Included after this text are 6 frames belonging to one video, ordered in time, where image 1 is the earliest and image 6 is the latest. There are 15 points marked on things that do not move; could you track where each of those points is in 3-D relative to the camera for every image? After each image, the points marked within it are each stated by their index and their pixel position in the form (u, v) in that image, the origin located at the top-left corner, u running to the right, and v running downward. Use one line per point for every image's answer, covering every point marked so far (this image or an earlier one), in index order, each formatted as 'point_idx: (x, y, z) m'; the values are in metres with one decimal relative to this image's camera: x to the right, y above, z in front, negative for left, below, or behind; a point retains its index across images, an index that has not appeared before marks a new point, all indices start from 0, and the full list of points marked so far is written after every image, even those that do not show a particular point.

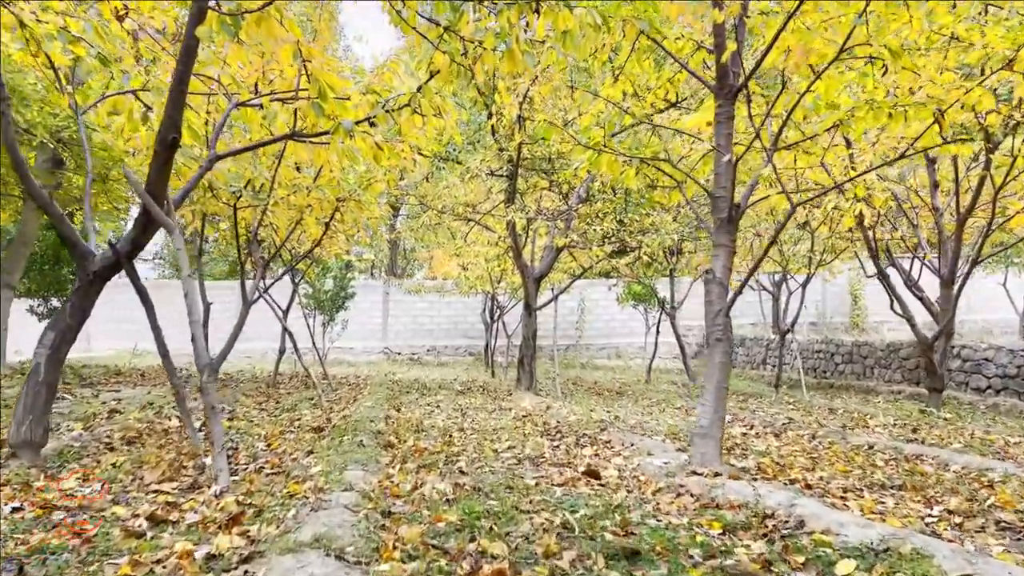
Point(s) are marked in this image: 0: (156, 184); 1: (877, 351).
0: (-1.5, +0.4, +3.5) m
1: (+5.0, -0.9, +11.5) m
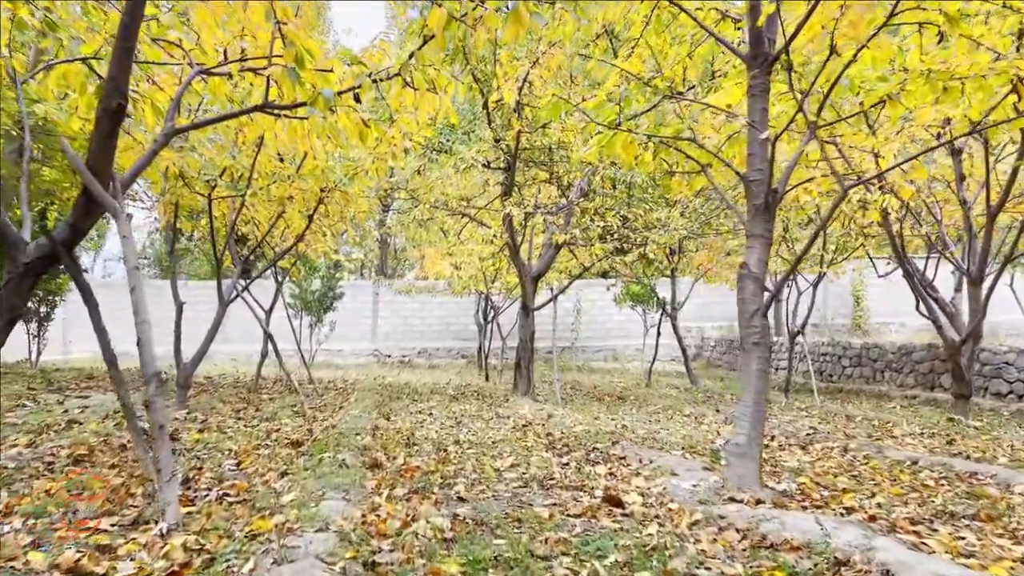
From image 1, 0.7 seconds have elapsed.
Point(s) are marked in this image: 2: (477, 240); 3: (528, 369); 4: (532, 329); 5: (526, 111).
0: (-1.4, +0.5, +2.9) m
1: (+5.0, -0.9, +11.1) m
2: (-0.4, +0.6, +10.4) m
3: (+0.2, -0.9, +9.3) m
4: (+0.2, -0.5, +9.4) m
5: (+0.1, +1.6, +7.5) m
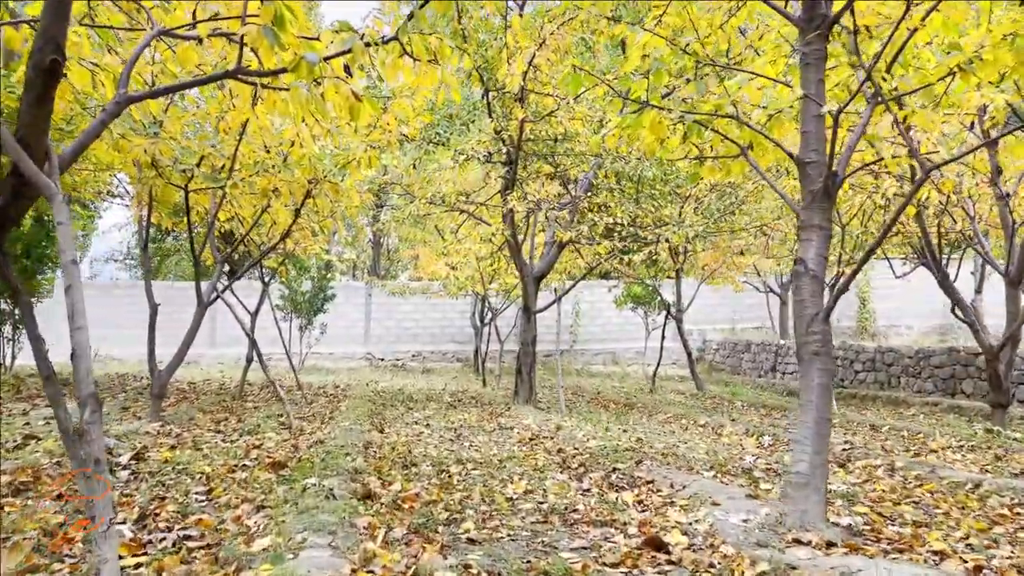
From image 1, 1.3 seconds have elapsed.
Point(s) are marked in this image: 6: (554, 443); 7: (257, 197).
0: (-1.4, +0.5, +2.4) m
1: (+5.0, -0.9, +10.6) m
2: (-0.4, +0.6, +9.9) m
3: (+0.2, -0.9, +8.8) m
4: (+0.2, -0.5, +8.8) m
5: (+0.2, +1.6, +6.9) m
6: (+0.3, -1.0, +5.3) m
7: (-1.9, +0.7, +6.2) m
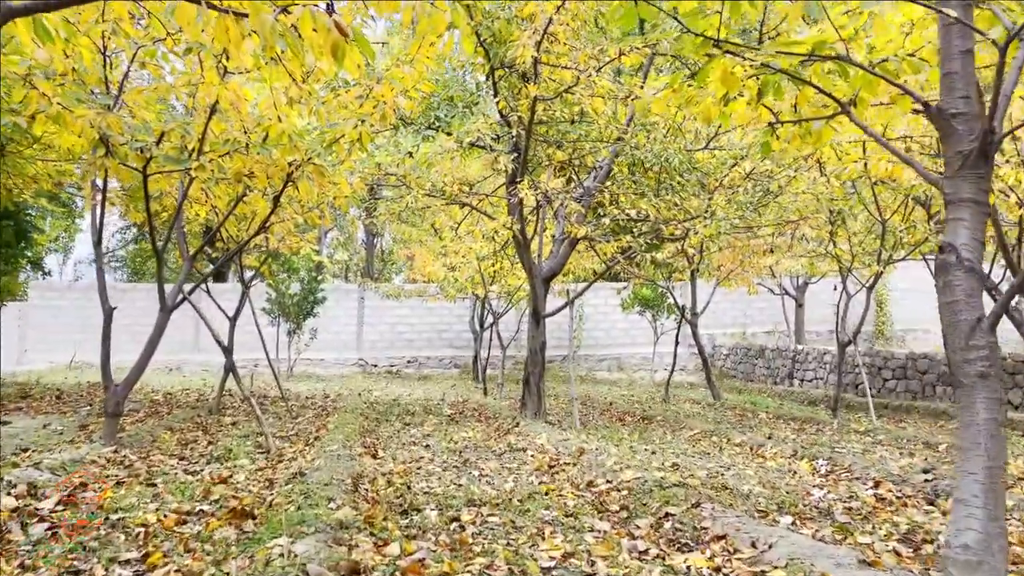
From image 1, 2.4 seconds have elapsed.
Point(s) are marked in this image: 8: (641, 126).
0: (-1.3, +0.5, +1.6) m
1: (+5.0, -0.9, +9.8) m
2: (-0.4, +0.6, +9.1) m
3: (+0.3, -0.9, +7.9) m
4: (+0.3, -0.5, +8.0) m
5: (+0.2, +1.6, +6.1) m
6: (+0.4, -1.0, +4.4) m
7: (-1.8, +0.7, +5.4) m
8: (+1.1, +1.4, +7.1) m
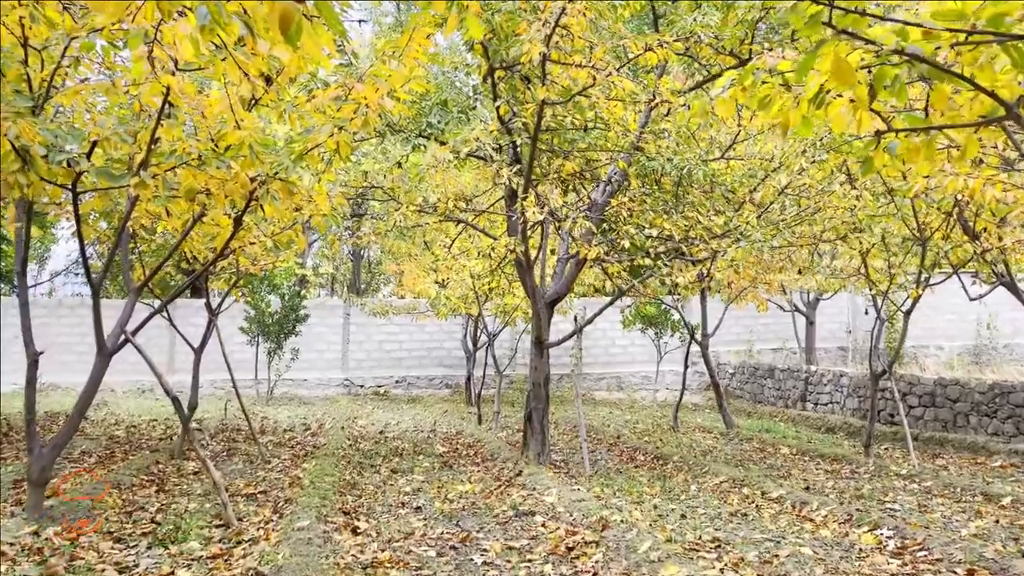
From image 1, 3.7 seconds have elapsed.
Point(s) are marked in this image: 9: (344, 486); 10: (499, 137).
0: (-1.2, +0.3, +0.7) m
1: (+5.0, -1.1, +9.0) m
2: (-0.4, +0.3, +8.2) m
3: (+0.3, -1.2, +7.1) m
4: (+0.3, -0.7, +7.2) m
5: (+0.3, +1.4, +5.3) m
6: (+0.4, -1.2, +3.6) m
7: (-1.8, +0.5, +4.5) m
8: (+1.1, +1.2, +6.2) m
9: (-1.1, -1.3, +5.5) m
10: (-0.1, +1.1, +5.9) m
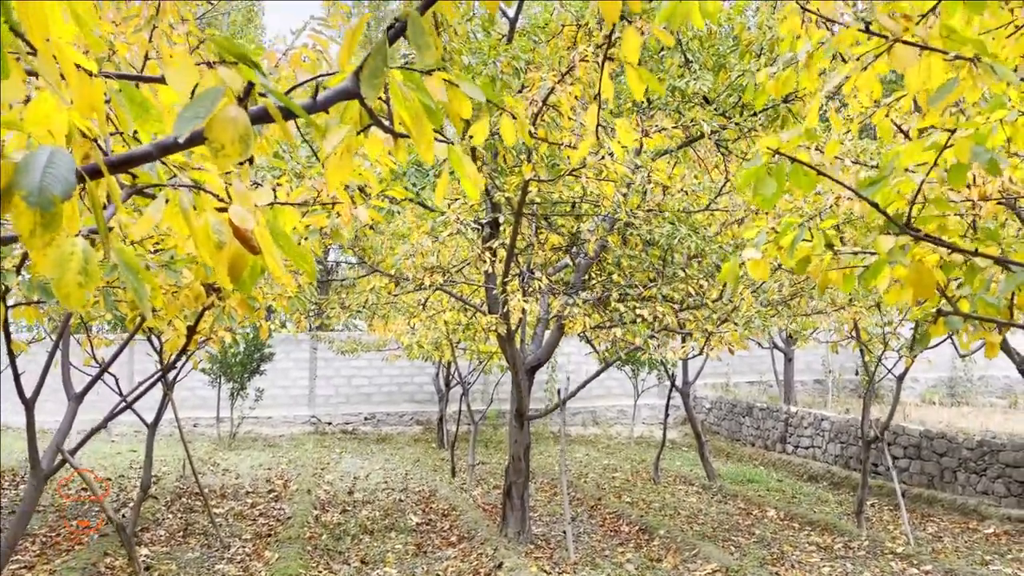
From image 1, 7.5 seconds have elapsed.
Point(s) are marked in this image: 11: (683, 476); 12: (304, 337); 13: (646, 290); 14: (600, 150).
0: (-1.1, -0.2, +0.3) m
1: (+4.7, -1.7, +8.8) m
2: (-0.6, -0.2, +7.8) m
3: (+0.1, -1.7, +6.7) m
4: (+0.1, -1.3, +6.8) m
5: (+0.2, +0.8, +4.9) m
6: (+0.4, -1.7, +3.2) m
7: (-1.8, -0.1, +4.1) m
8: (+1.0, +0.6, +5.9) m
9: (-1.2, -1.8, +5.1) m
10: (-0.2, +0.5, +5.5) m
11: (+2.2, -2.4, +10.7) m
12: (-3.4, -0.8, +13.8) m
13: (+1.0, 0.0, +6.1) m
14: (+0.5, +0.8, +4.8) m
